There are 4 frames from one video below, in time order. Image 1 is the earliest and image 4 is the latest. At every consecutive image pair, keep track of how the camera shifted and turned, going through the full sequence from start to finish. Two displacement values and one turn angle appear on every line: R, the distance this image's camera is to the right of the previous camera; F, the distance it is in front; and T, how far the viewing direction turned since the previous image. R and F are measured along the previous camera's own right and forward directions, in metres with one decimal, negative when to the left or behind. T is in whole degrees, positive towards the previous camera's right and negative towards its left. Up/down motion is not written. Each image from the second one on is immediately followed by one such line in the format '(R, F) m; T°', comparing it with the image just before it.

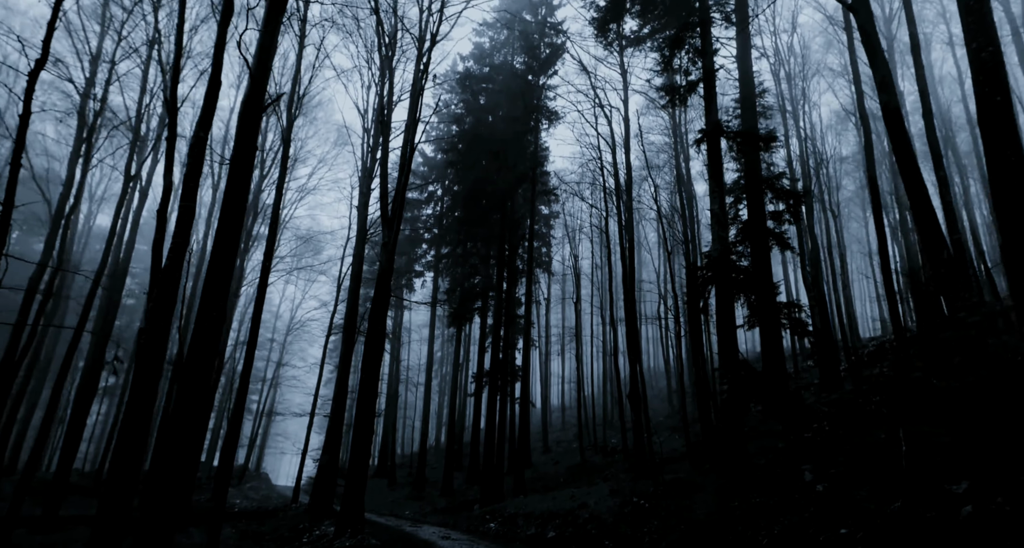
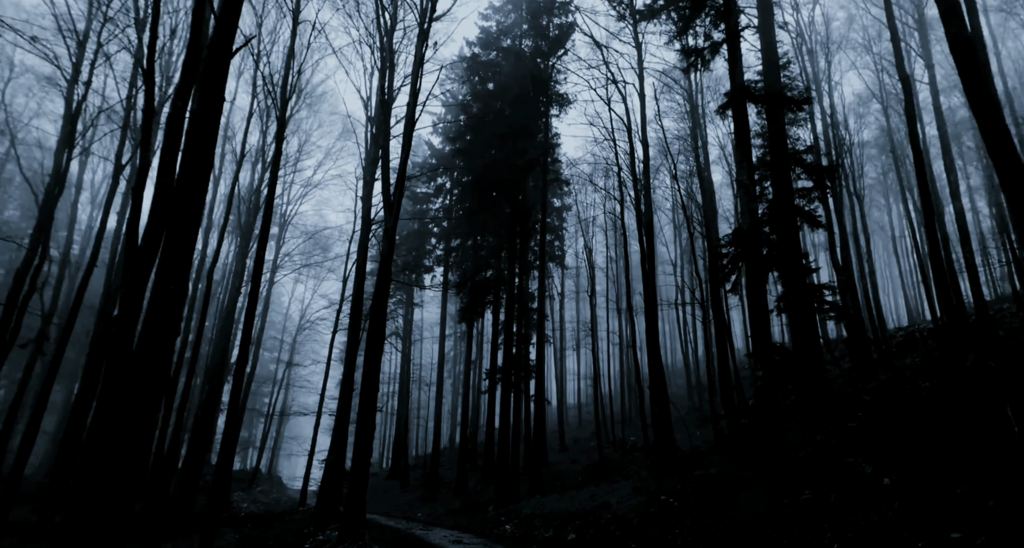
(0.0, +0.7) m; -1°
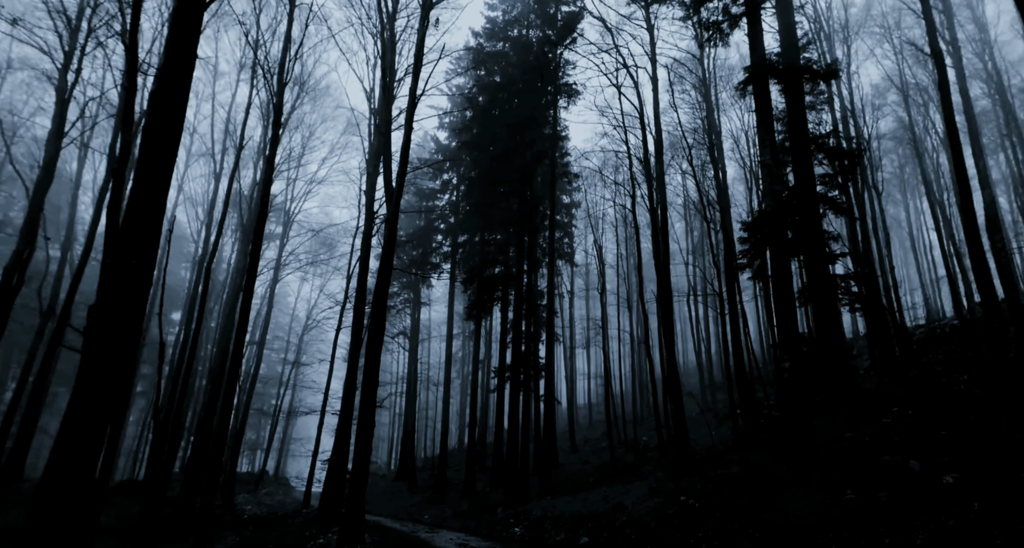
(0.0, +0.5) m; -1°
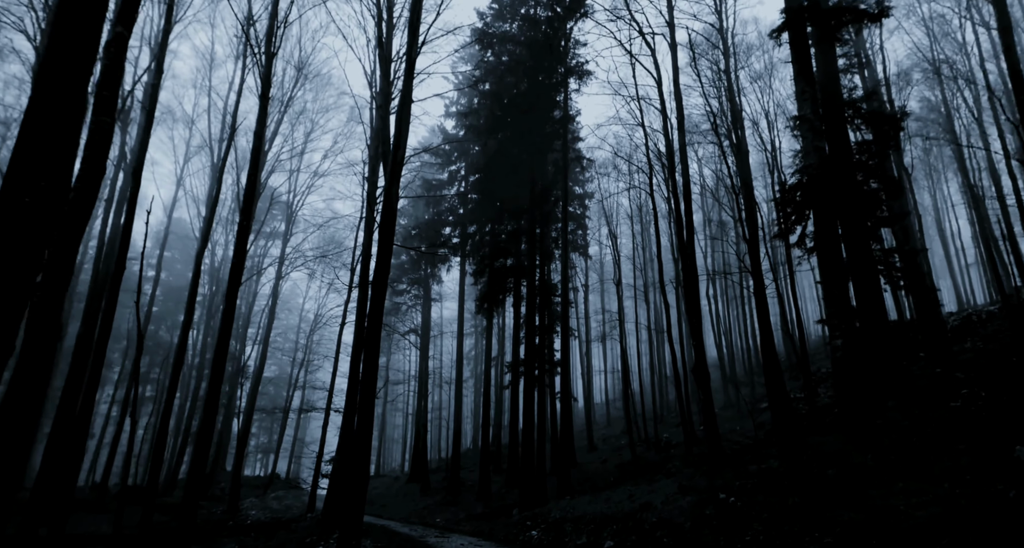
(0.0, +0.9) m; -1°
